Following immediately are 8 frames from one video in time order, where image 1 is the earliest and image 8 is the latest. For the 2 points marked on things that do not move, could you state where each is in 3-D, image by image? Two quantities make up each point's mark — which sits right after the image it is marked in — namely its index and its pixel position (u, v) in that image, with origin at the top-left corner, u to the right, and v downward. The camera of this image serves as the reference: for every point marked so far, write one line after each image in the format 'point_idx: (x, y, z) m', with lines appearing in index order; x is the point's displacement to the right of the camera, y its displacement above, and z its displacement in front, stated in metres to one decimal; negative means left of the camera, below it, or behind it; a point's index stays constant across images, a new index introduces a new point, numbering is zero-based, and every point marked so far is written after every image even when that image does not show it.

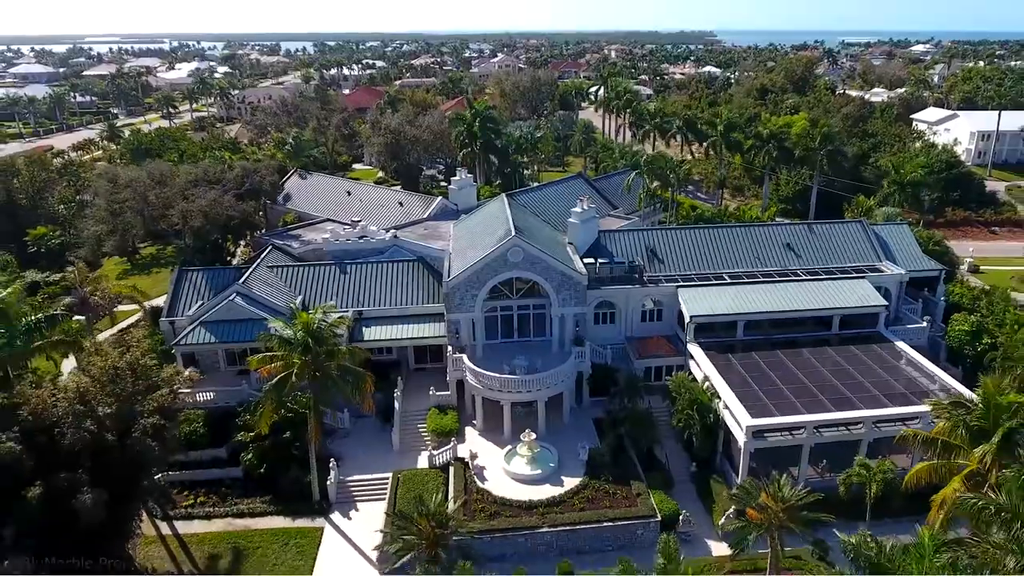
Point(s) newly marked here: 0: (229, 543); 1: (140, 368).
0: (-6.7, -6.0, +19.3) m
1: (-8.0, -1.7, +18.0) m
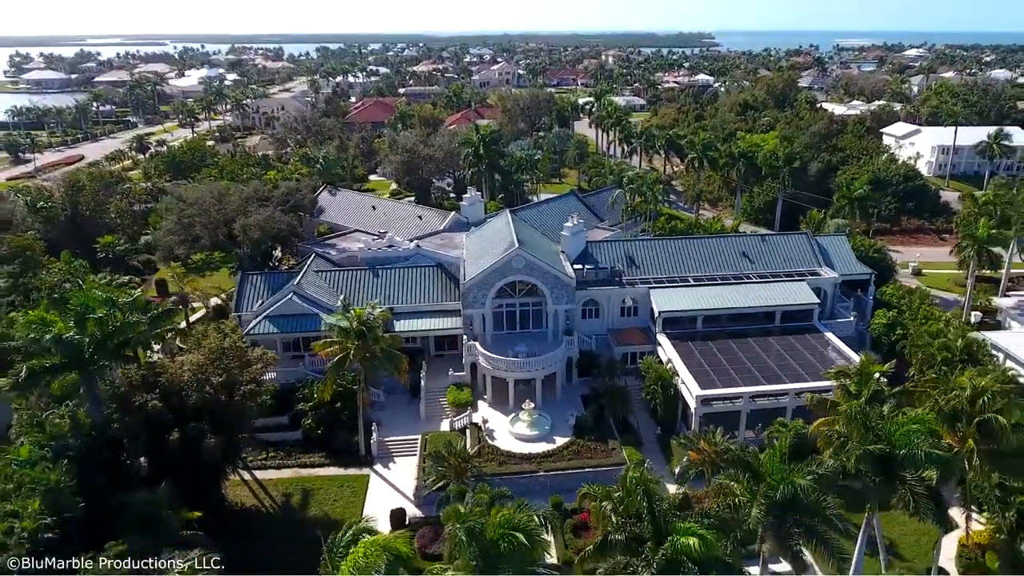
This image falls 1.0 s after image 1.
0: (-6.5, -6.0, +25.1) m
1: (-7.9, -1.7, +23.8) m
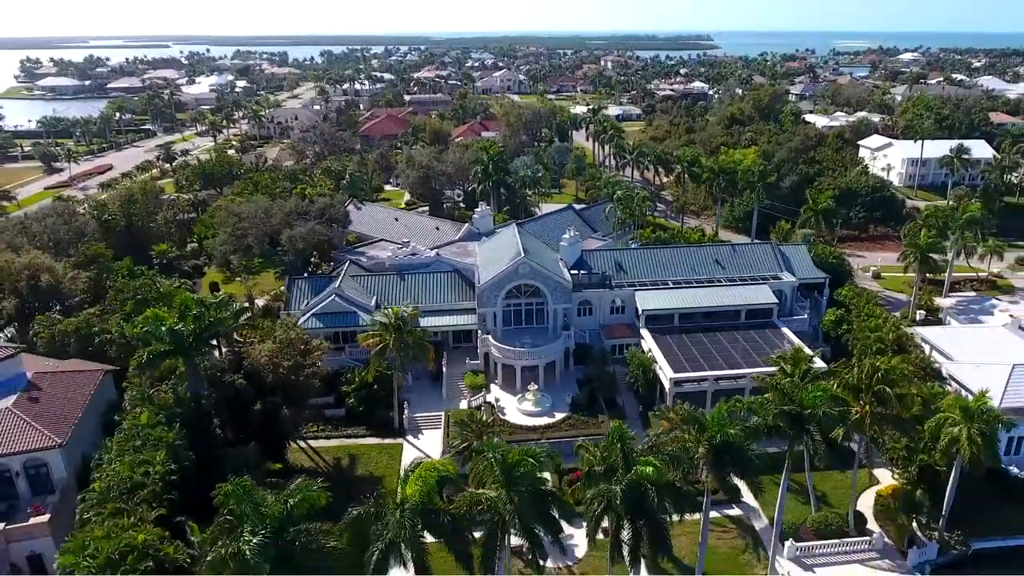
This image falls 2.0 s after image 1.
0: (-6.2, -6.1, +30.9) m
1: (-7.6, -1.8, +29.6) m
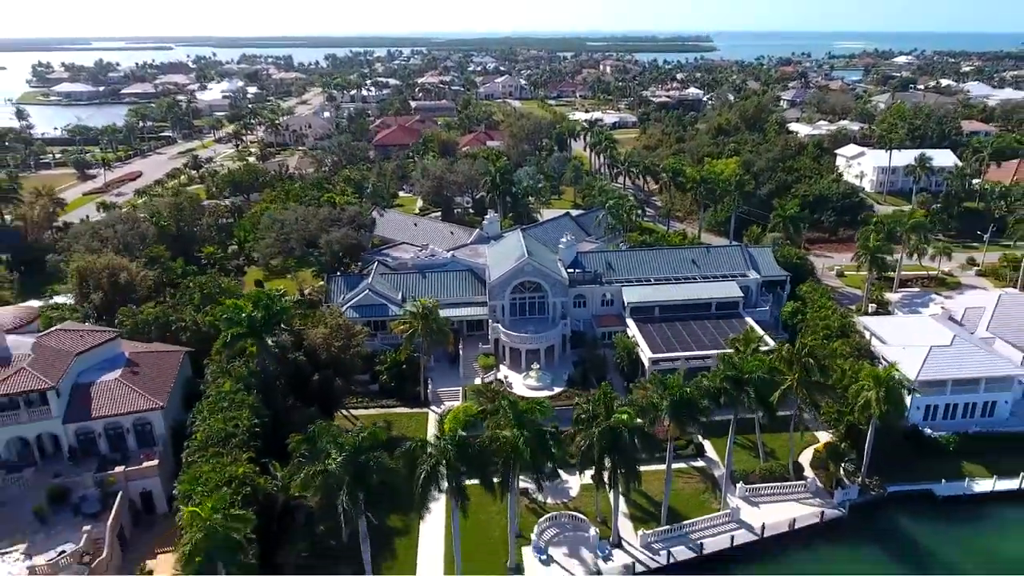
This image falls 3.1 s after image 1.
0: (-5.9, -5.9, +37.5) m
1: (-7.3, -1.6, +36.2) m
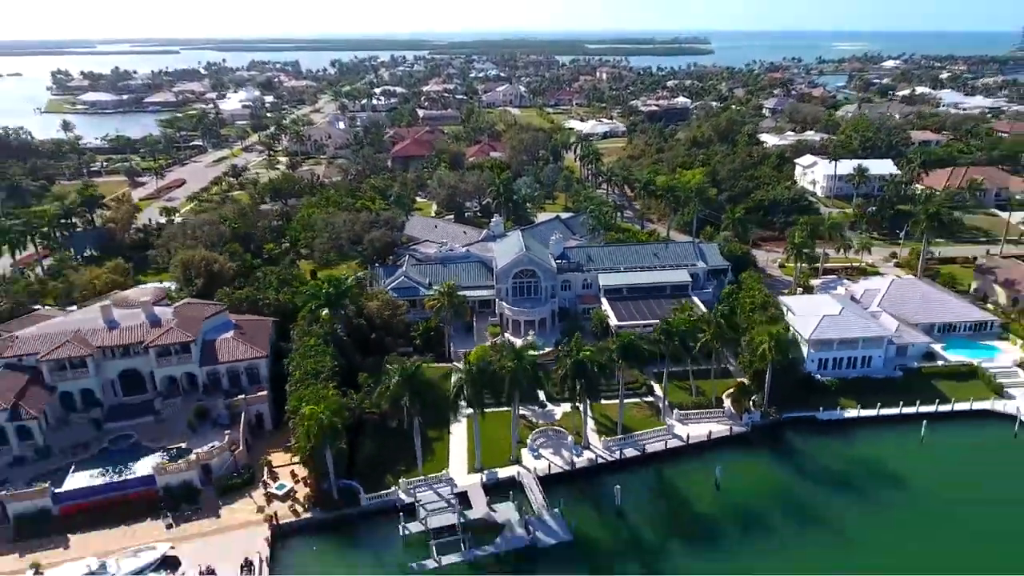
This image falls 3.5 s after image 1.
0: (-5.8, -5.0, +50.6) m
1: (-7.2, -0.8, +49.2) m
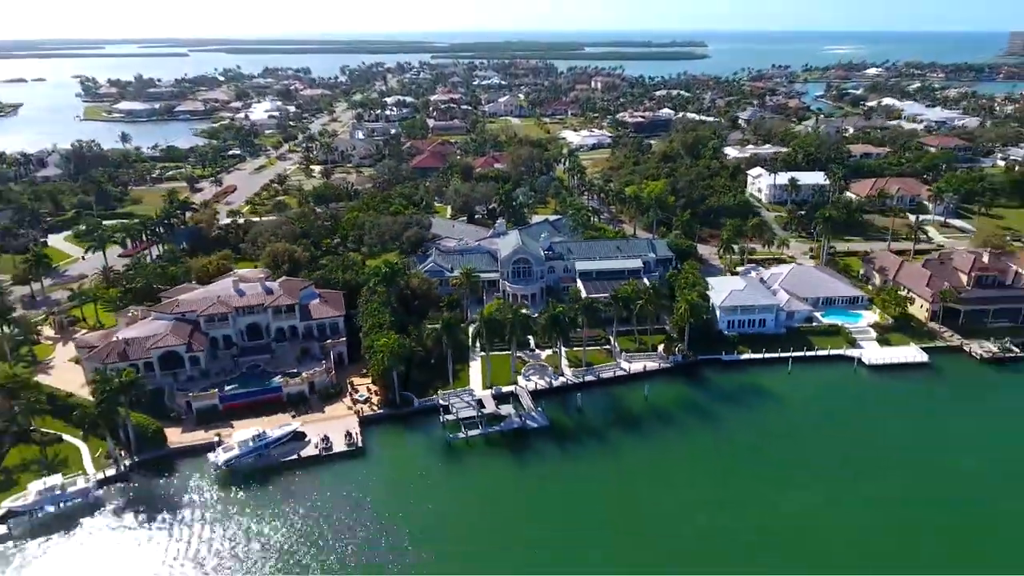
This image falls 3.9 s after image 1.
0: (-5.9, -3.5, +71.3) m
1: (-7.2, +0.8, +70.0) m
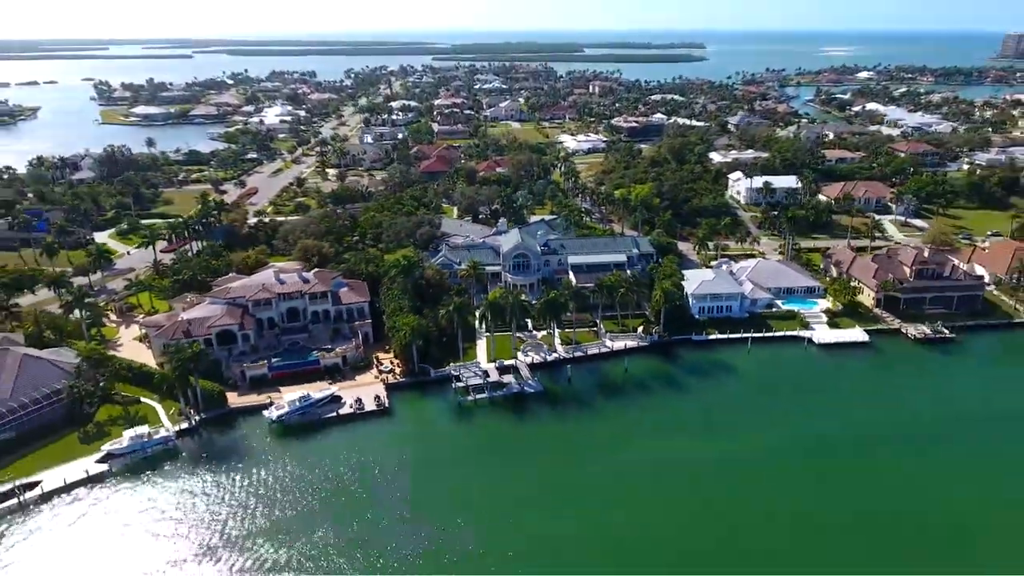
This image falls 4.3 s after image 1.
0: (-5.8, -2.5, +82.5) m
1: (-7.2, +1.7, +81.1) m
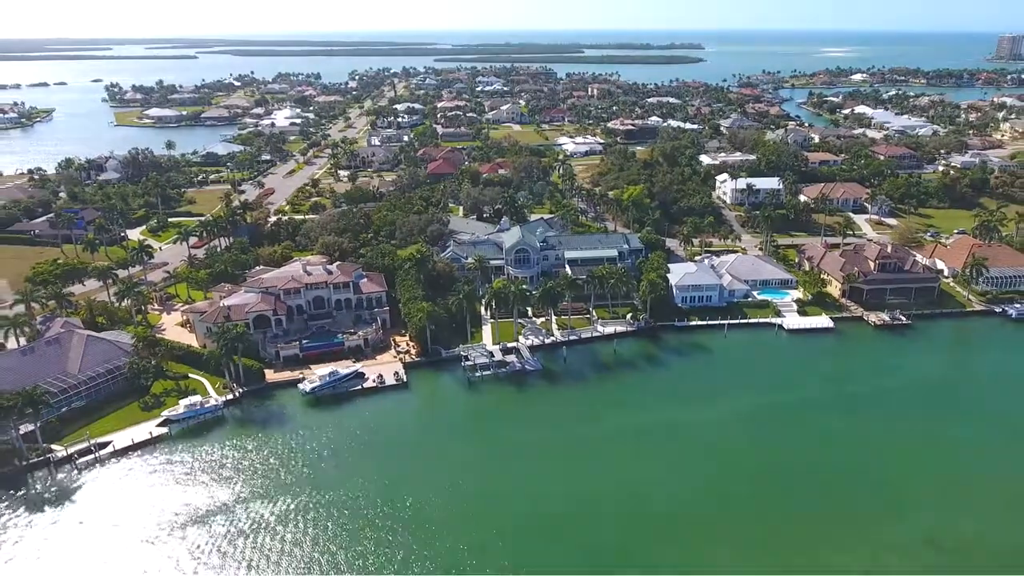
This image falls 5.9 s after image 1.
0: (-5.6, -1.6, +91.6) m
1: (-7.0, +2.7, +90.3) m
